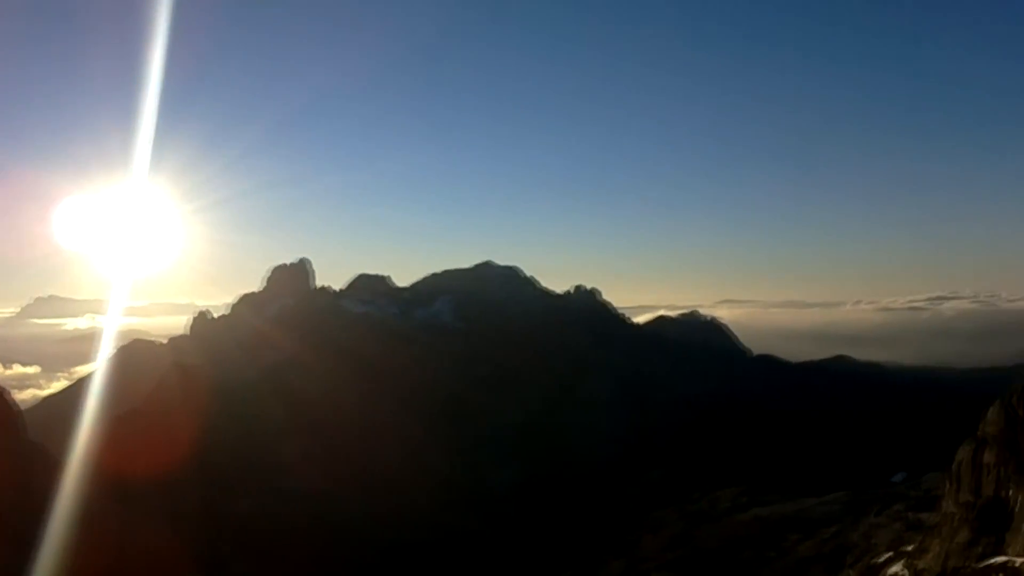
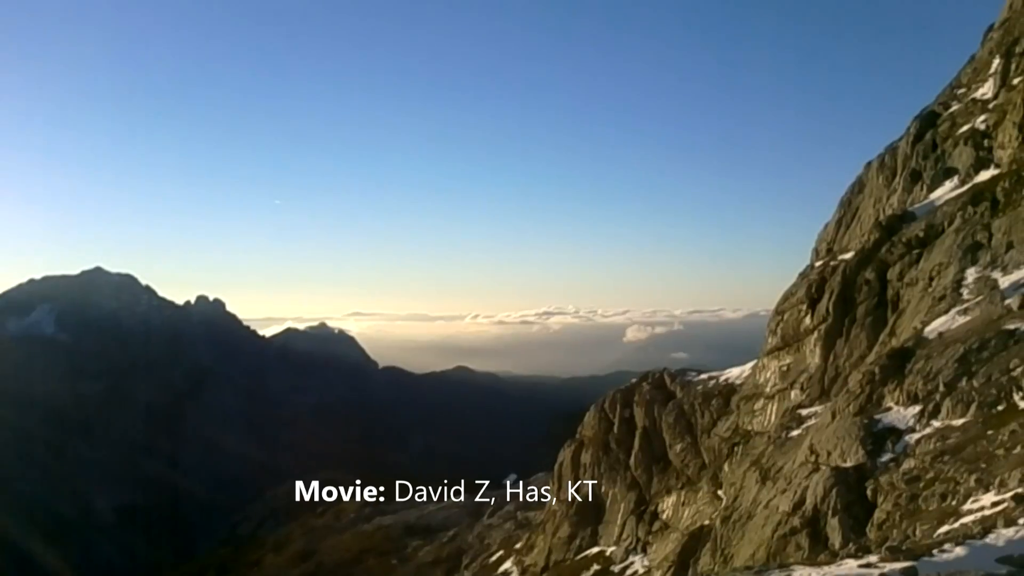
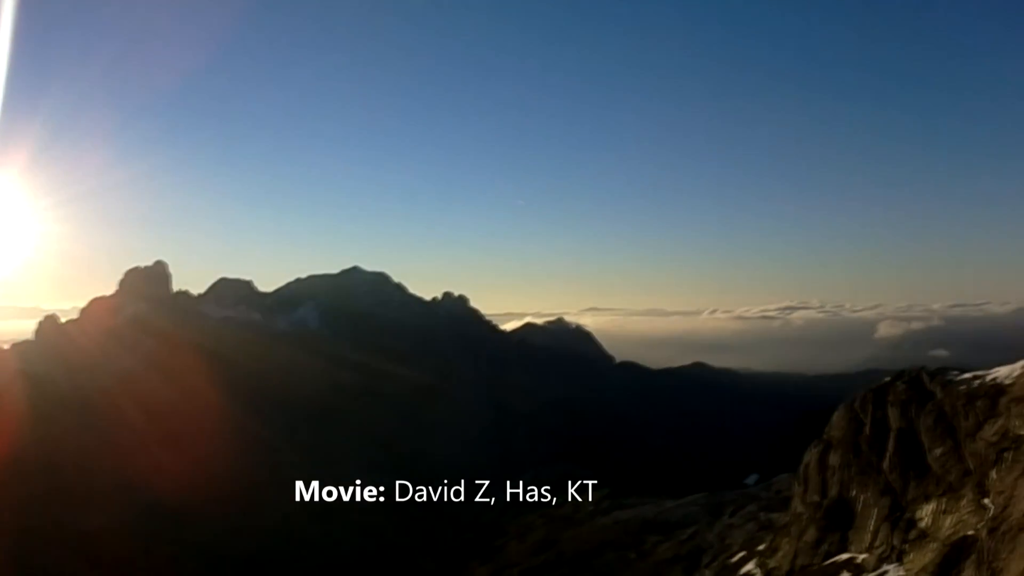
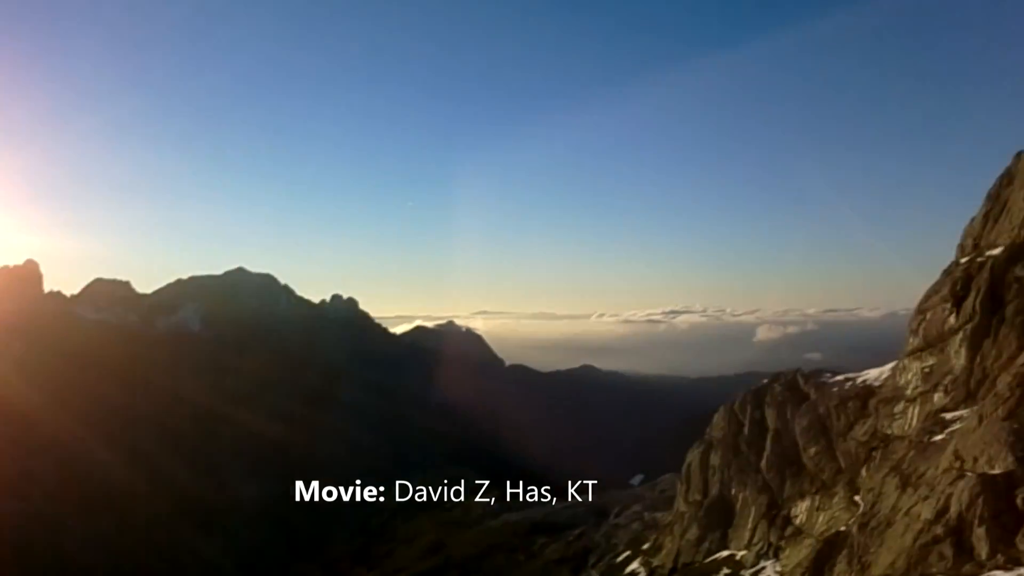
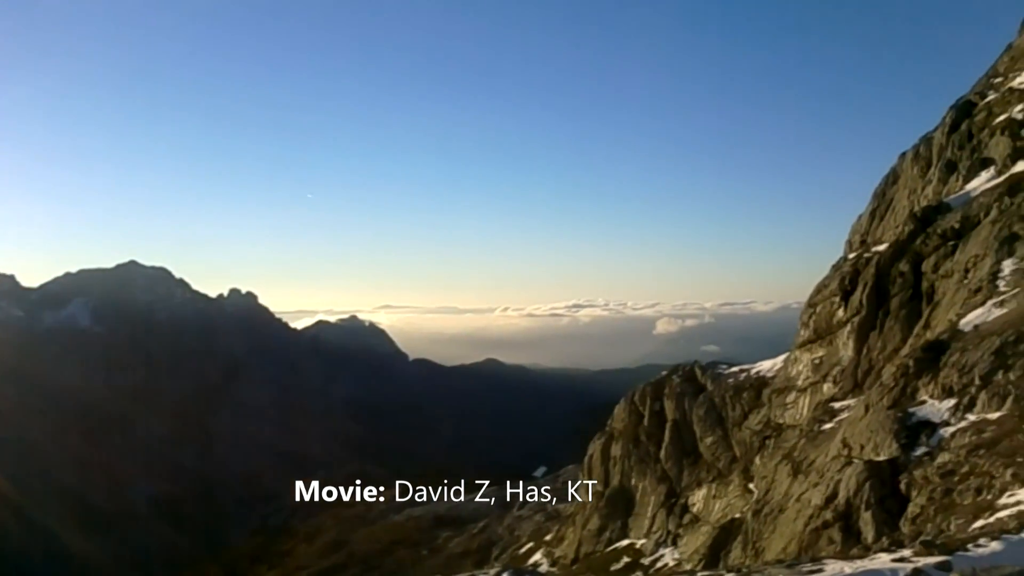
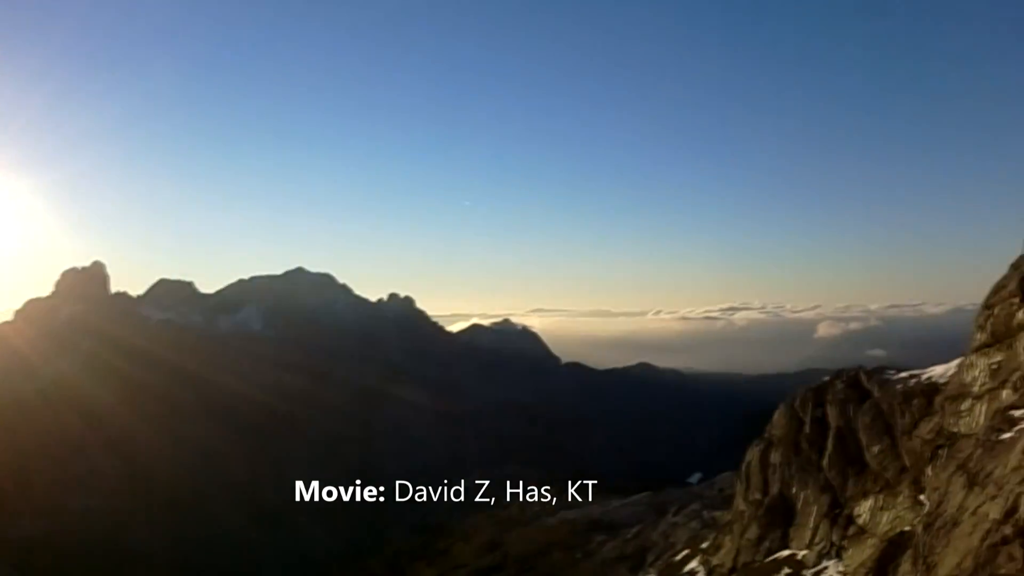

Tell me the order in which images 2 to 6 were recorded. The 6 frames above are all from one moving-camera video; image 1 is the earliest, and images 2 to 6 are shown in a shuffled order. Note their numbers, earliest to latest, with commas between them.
3, 6, 4, 5, 2
